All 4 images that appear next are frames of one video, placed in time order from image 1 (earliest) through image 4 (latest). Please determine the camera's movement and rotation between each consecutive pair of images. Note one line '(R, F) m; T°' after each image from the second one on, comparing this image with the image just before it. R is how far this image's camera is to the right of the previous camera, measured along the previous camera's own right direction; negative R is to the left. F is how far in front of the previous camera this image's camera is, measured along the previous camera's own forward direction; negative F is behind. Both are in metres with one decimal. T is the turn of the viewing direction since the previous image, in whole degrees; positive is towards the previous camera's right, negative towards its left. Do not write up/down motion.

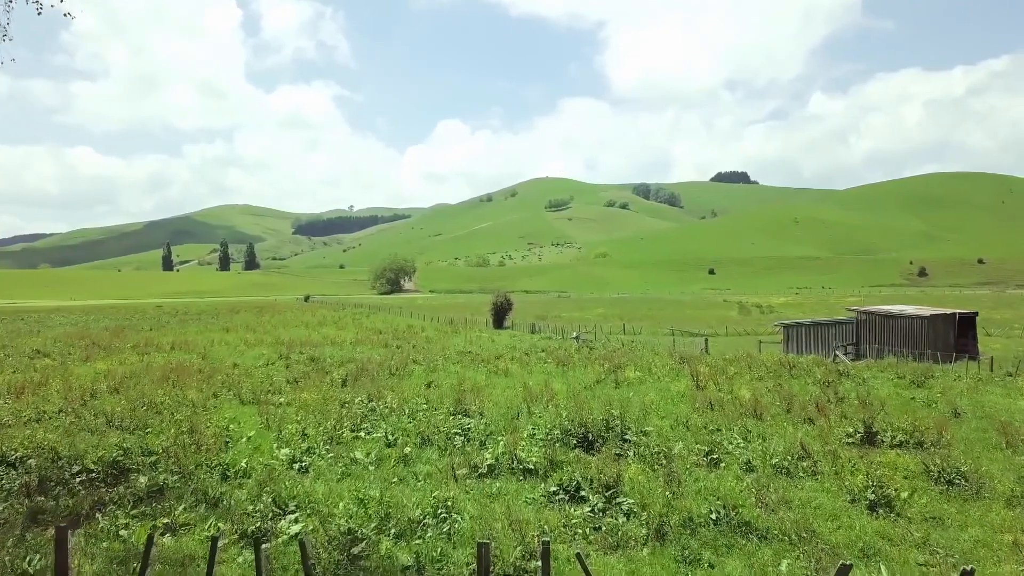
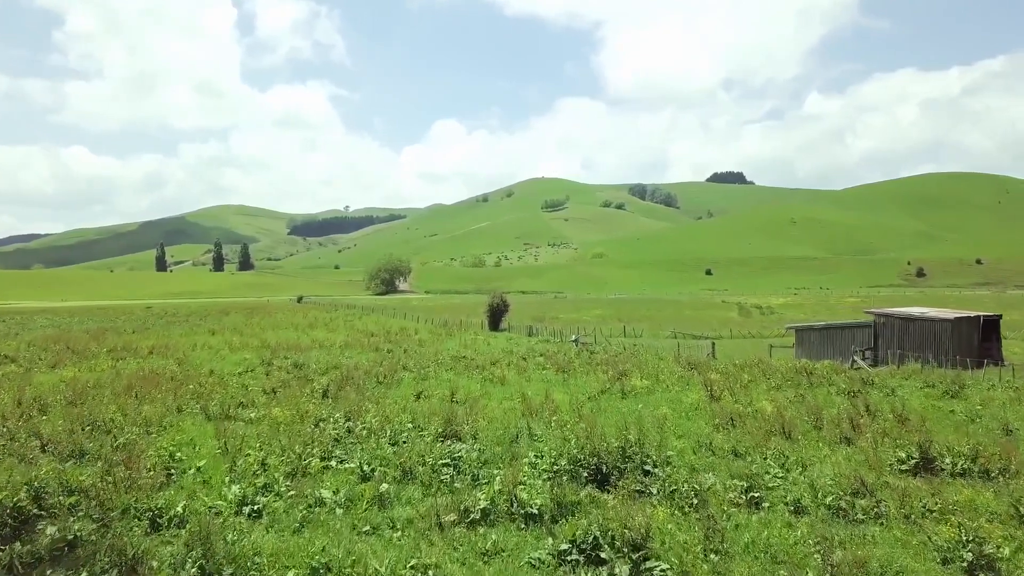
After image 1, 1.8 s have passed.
(0.0, +1.8) m; 0°
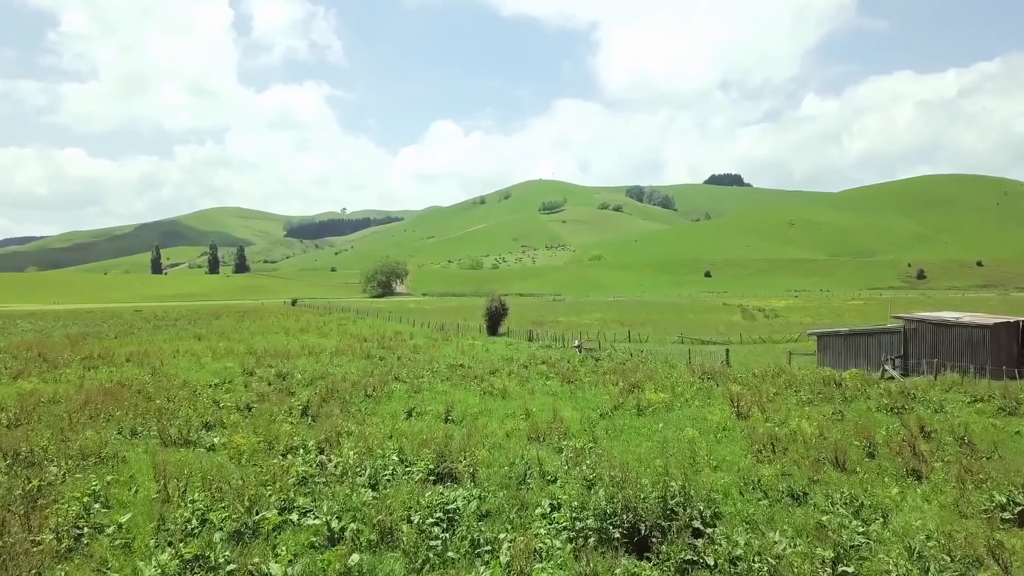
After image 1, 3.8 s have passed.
(-0.2, +2.2) m; 0°
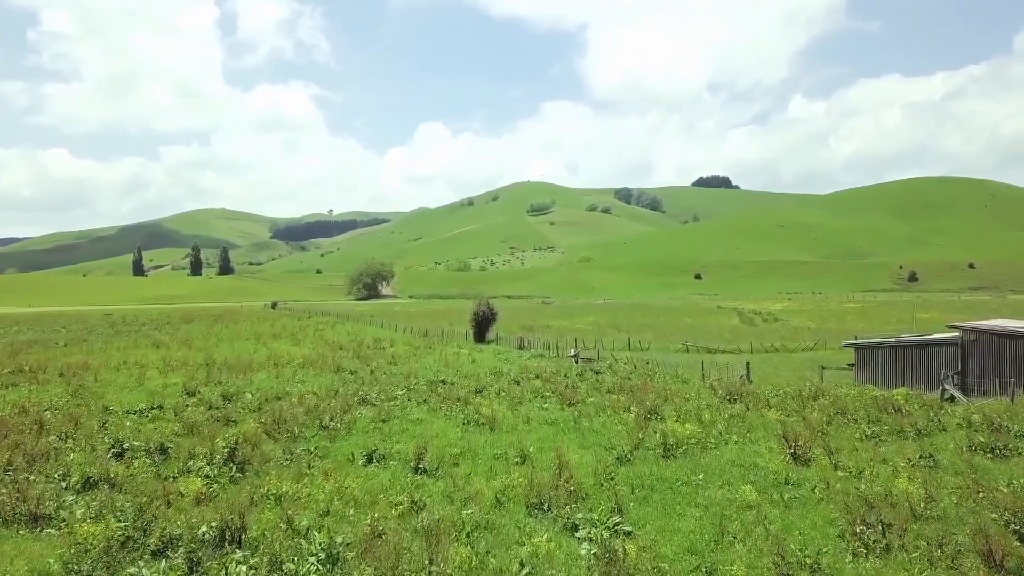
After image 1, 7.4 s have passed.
(-0.1, +4.1) m; +1°
